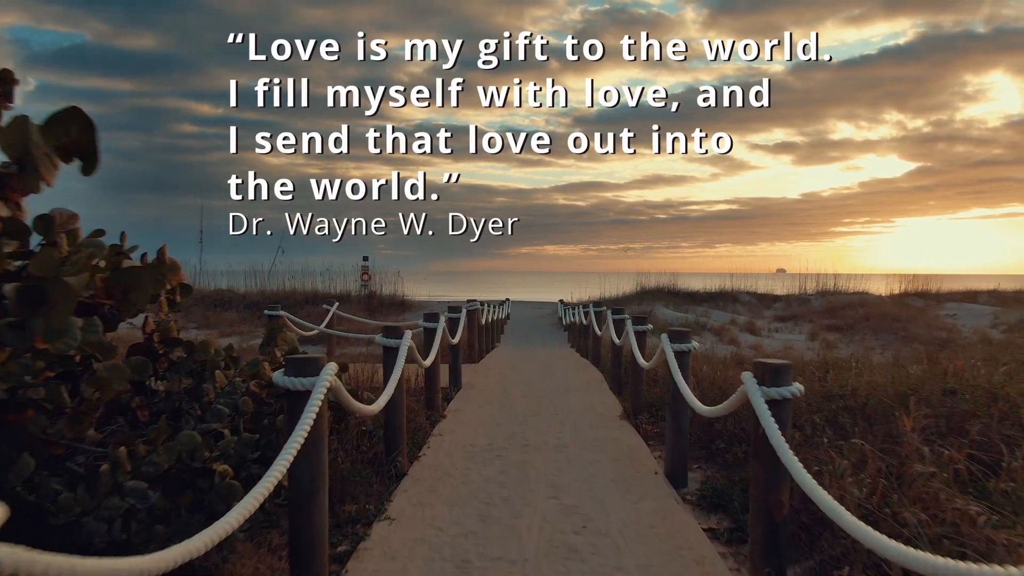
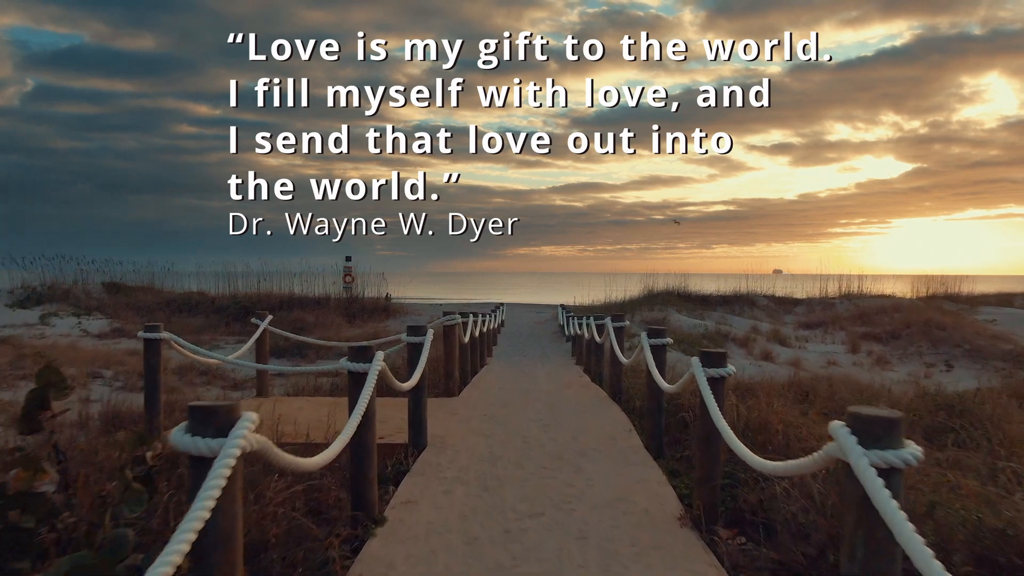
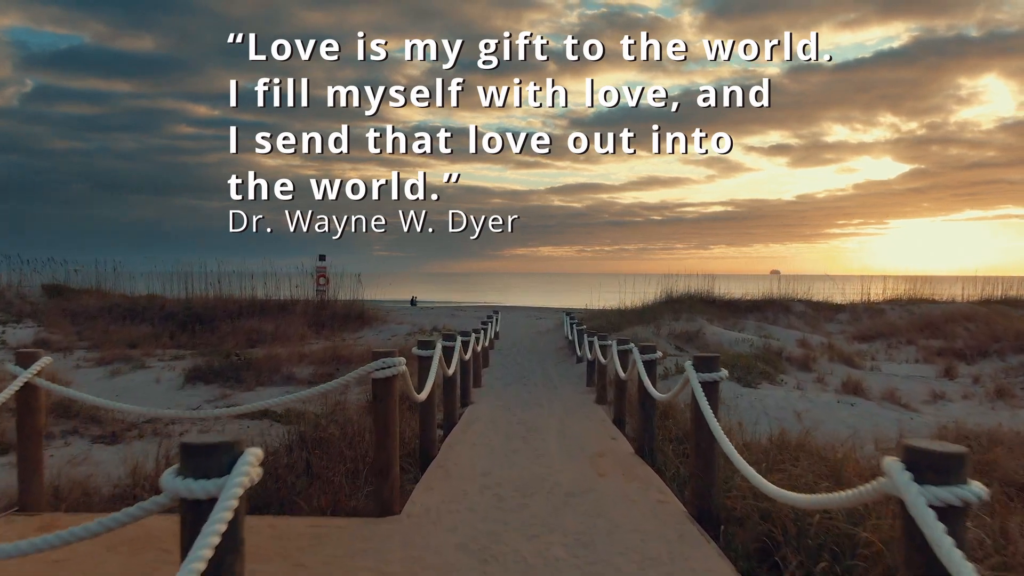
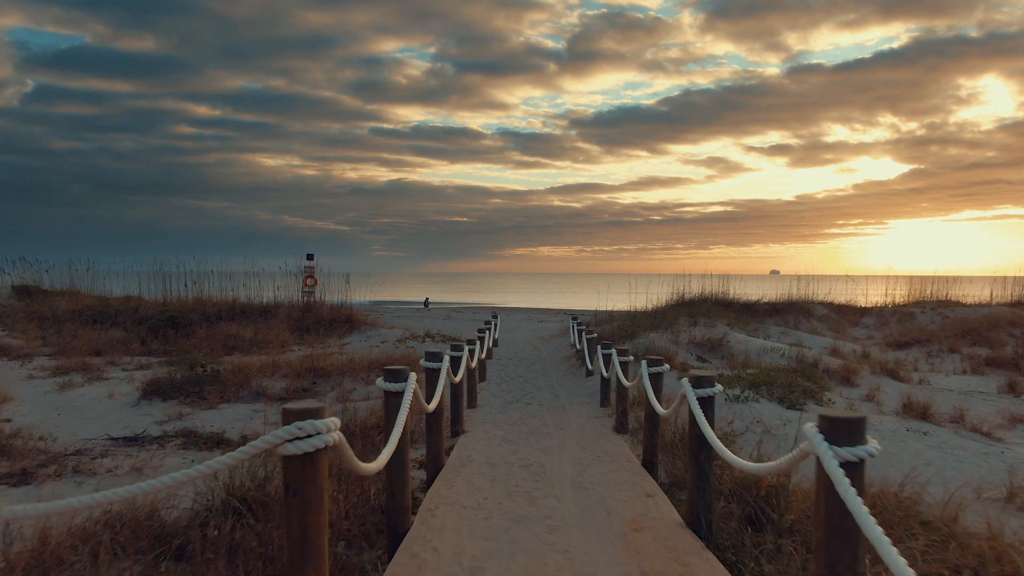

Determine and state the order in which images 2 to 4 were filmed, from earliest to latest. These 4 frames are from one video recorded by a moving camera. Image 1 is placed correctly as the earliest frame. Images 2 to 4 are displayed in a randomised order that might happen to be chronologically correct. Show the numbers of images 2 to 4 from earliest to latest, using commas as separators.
2, 3, 4
